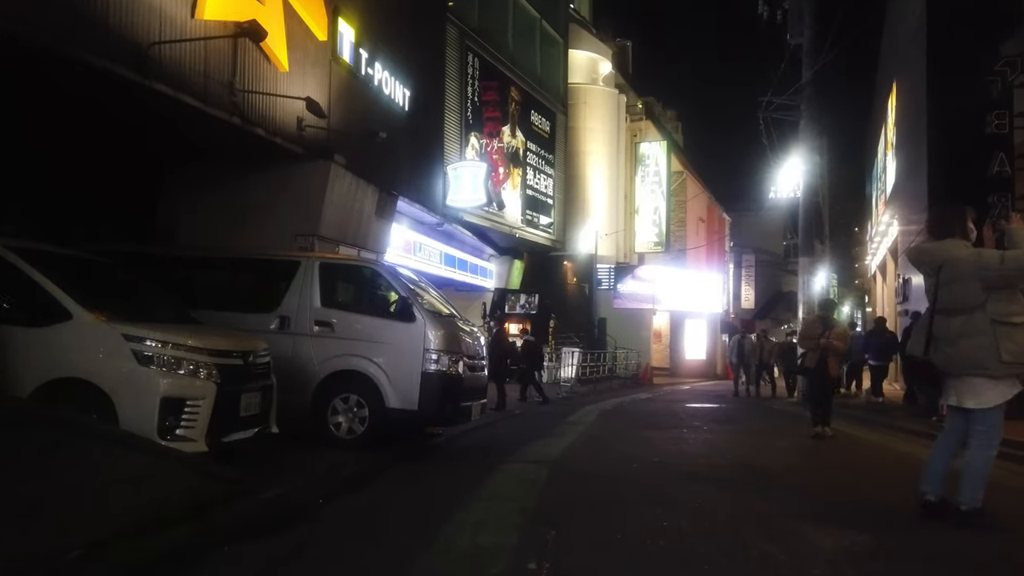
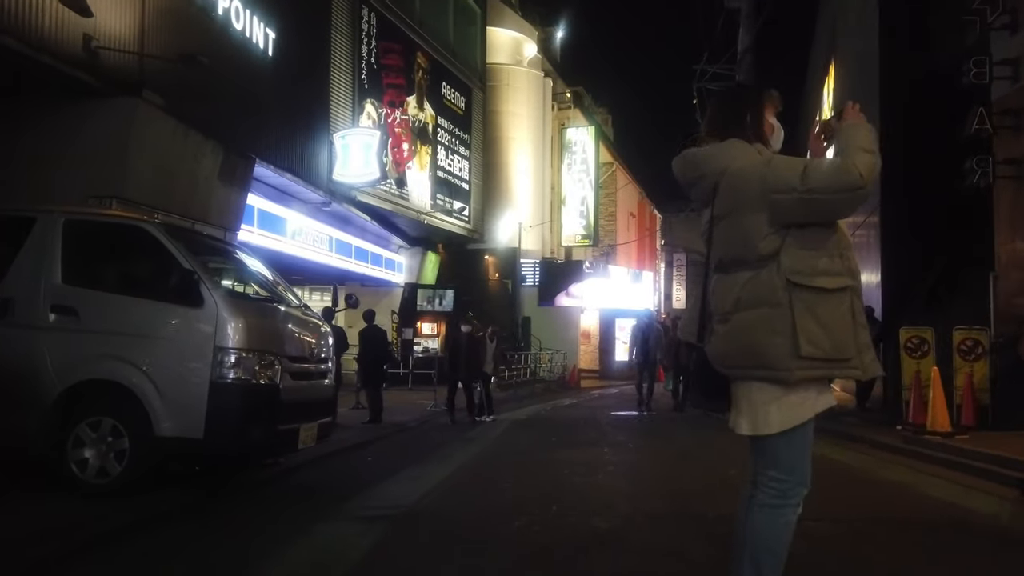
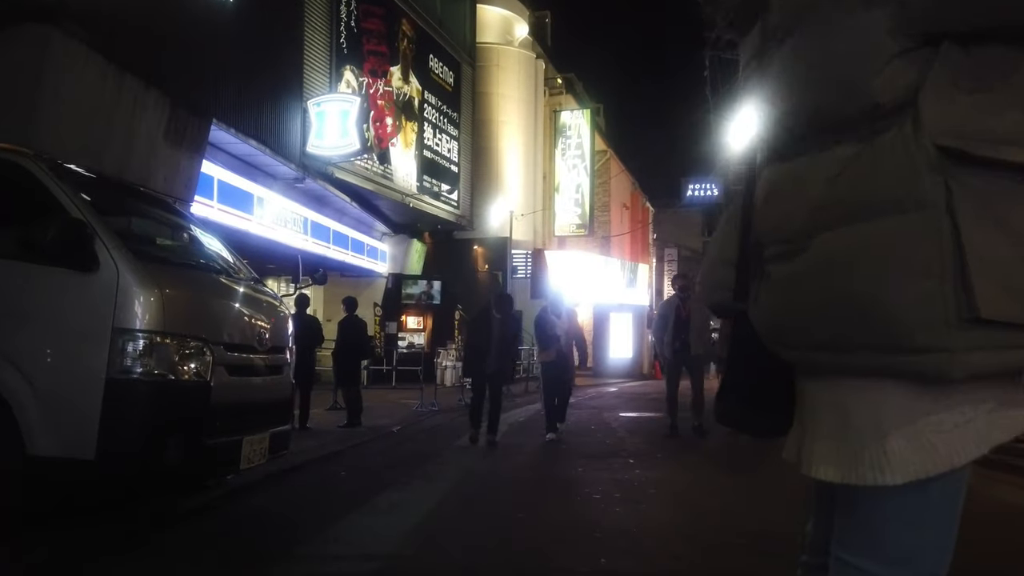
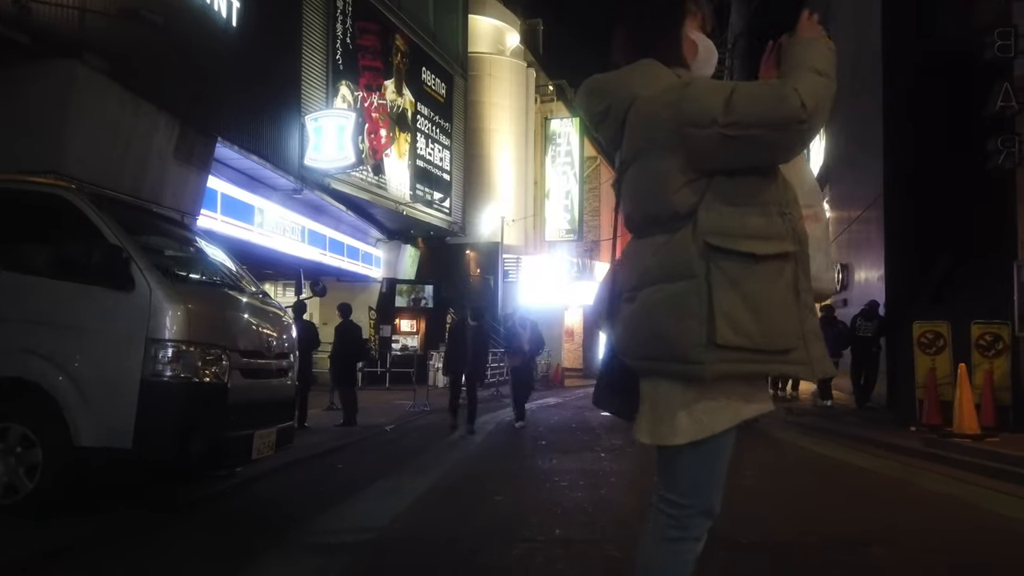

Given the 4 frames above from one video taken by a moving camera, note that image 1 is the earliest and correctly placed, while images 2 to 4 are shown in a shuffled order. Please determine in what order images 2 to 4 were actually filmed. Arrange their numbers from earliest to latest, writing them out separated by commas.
2, 4, 3
